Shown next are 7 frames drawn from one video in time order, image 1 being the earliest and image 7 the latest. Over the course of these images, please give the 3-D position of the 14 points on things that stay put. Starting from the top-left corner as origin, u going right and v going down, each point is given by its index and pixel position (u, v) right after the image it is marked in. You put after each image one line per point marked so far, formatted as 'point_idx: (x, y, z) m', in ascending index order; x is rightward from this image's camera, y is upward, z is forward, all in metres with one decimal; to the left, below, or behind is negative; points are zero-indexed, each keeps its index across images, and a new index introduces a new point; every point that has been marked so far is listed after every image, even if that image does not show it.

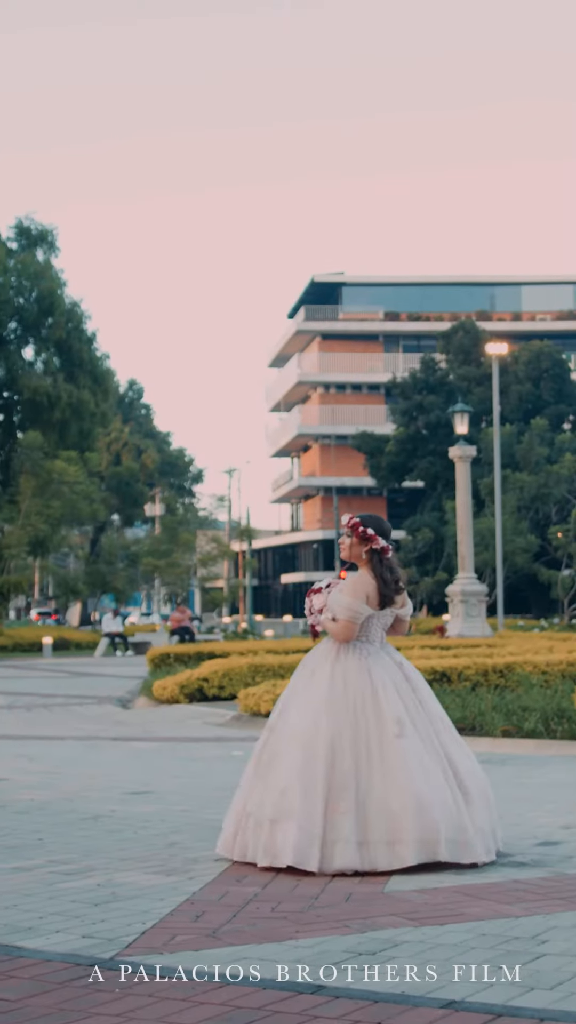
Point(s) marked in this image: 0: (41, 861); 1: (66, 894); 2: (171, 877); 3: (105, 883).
0: (-1.2, -1.8, +6.9) m
1: (-1.0, -1.7, +6.0) m
2: (-0.6, -1.7, +6.5) m
3: (-0.8, -1.7, +6.3) m
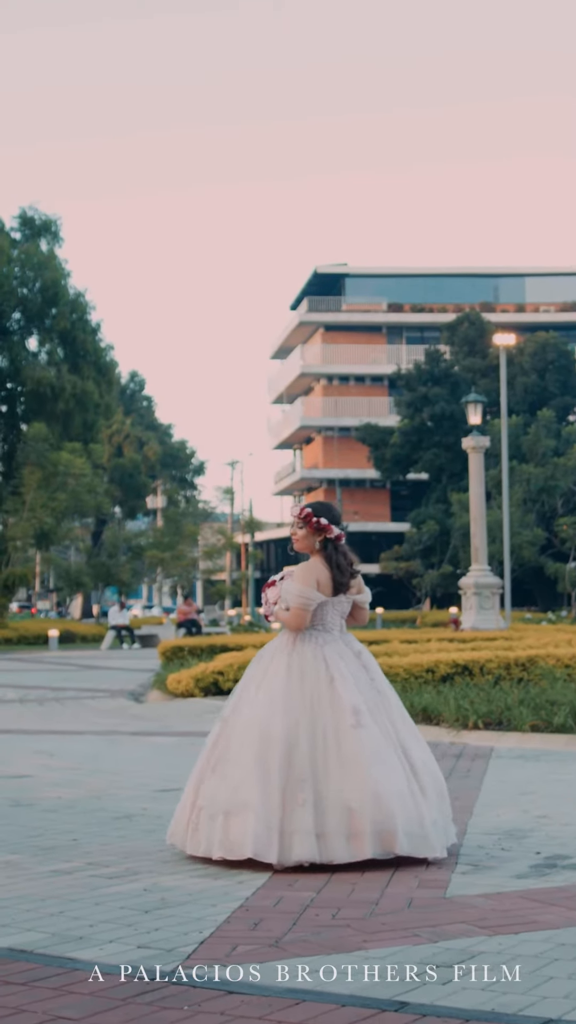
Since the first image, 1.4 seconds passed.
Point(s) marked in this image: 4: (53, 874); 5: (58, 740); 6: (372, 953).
0: (-1.0, -1.7, +6.6) m
1: (-0.7, -1.6, +5.7) m
2: (-0.3, -1.7, +6.2) m
3: (-0.6, -1.7, +6.0) m
4: (-1.1, -1.7, +6.3) m
5: (-2.3, -2.3, +13.7) m
6: (+0.3, -1.6, +4.8) m
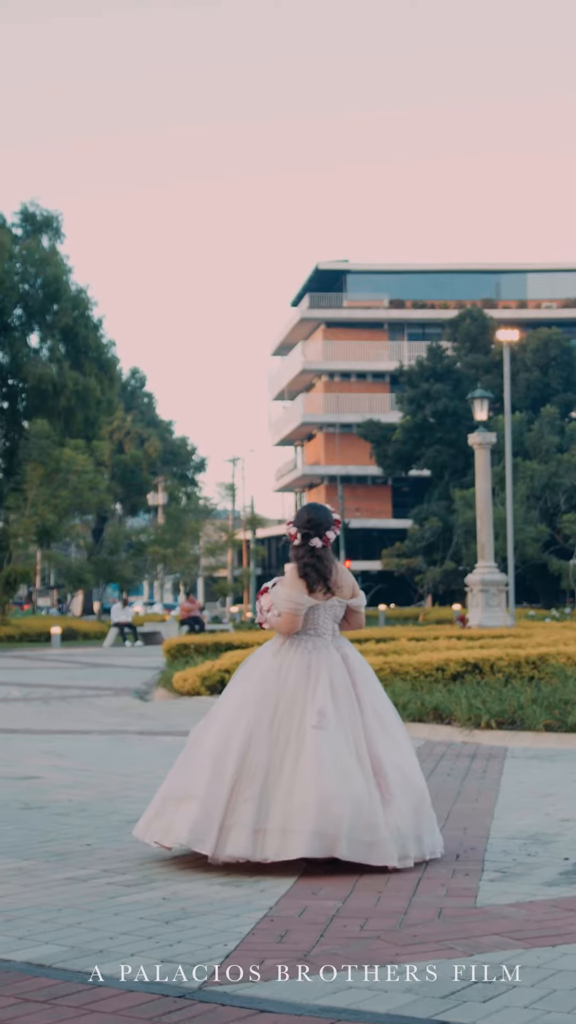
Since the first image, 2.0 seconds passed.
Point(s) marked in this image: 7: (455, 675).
0: (-0.9, -1.7, +6.4) m
1: (-0.6, -1.6, +5.5) m
2: (-0.2, -1.7, +6.0) m
3: (-0.5, -1.7, +5.8) m
4: (-1.0, -1.7, +6.1) m
5: (-2.2, -2.3, +13.5) m
6: (+0.4, -1.6, +4.6) m
7: (+2.1, -2.0, +16.5) m
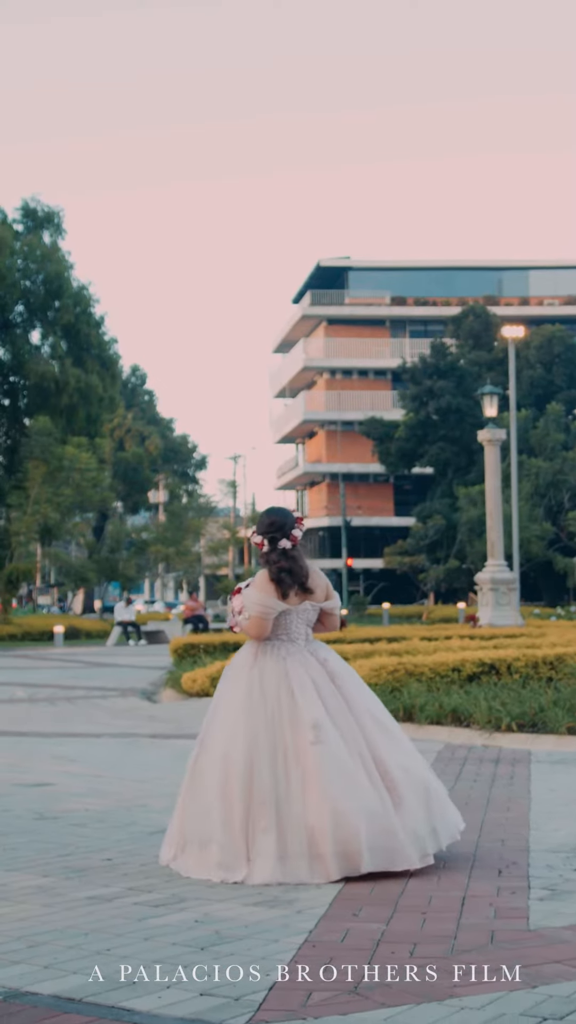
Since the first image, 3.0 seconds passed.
0: (-0.7, -1.7, +6.0) m
1: (-0.5, -1.6, +5.2) m
2: (-0.1, -1.7, +5.7) m
3: (-0.3, -1.6, +5.5) m
4: (-0.8, -1.7, +5.8) m
5: (-2.1, -2.3, +13.1) m
6: (+0.6, -1.5, +4.3) m
7: (+2.2, -2.0, +16.2) m
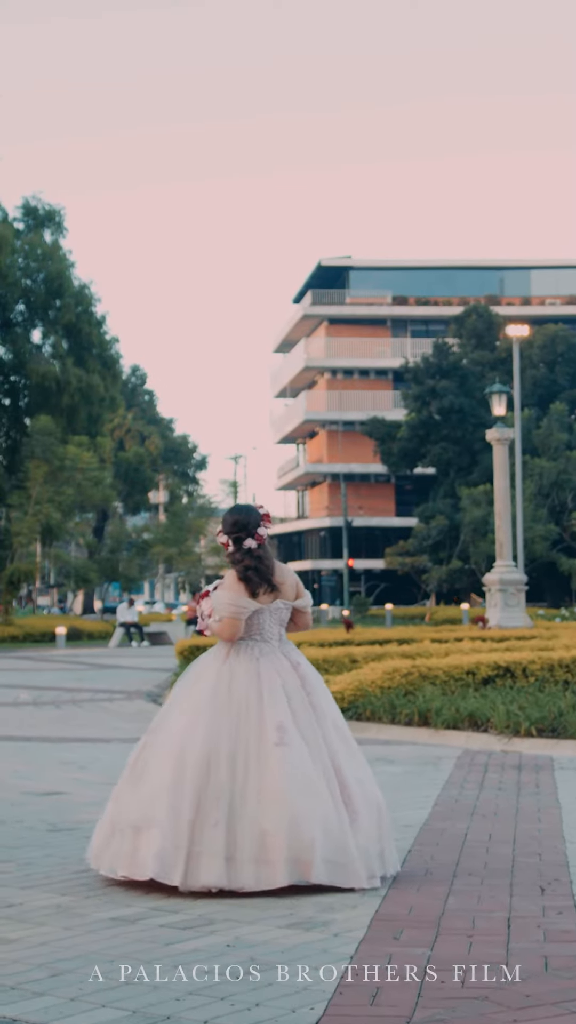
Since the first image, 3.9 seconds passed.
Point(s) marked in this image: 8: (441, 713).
0: (-0.6, -1.7, +5.7) m
1: (-0.3, -1.6, +4.8) m
2: (+0.1, -1.6, +5.3) m
3: (-0.2, -1.6, +5.2) m
4: (-0.7, -1.7, +5.5) m
5: (-1.9, -2.3, +12.8) m
6: (+0.7, -1.5, +3.9) m
7: (+2.3, -2.0, +15.8) m
8: (+1.6, -2.1, +14.2) m
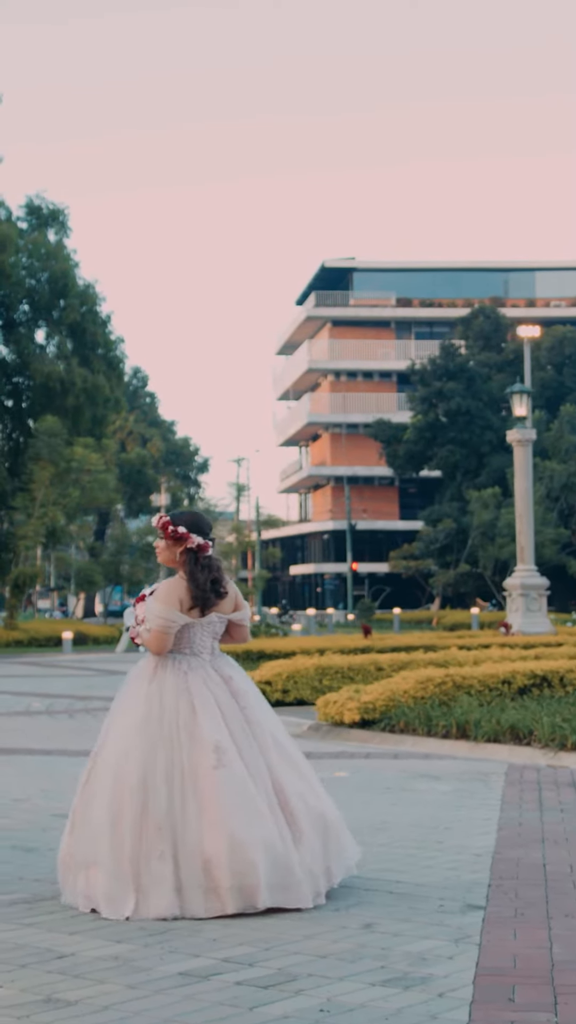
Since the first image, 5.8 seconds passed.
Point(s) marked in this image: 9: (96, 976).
0: (-0.2, -1.7, +5.0) m
1: (0.0, -1.6, +4.2) m
2: (+0.4, -1.6, +4.7) m
3: (+0.2, -1.6, +4.5) m
4: (-0.4, -1.7, +4.8) m
5: (-1.6, -2.3, +12.1) m
6: (+1.0, -1.5, +3.3) m
7: (+2.7, -2.0, +15.2) m
8: (+1.9, -2.1, +13.6) m
9: (-0.7, -1.7, +4.8) m
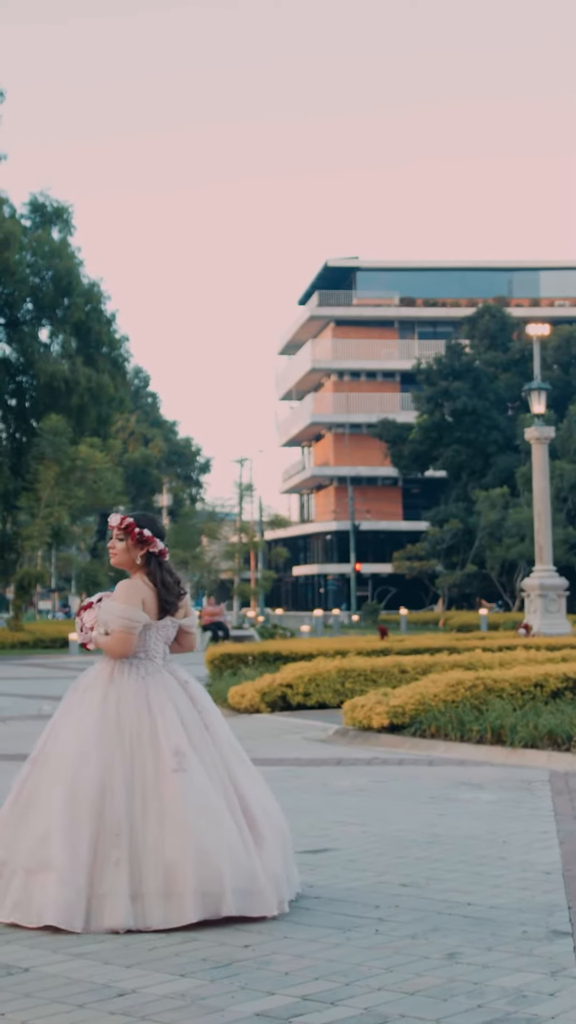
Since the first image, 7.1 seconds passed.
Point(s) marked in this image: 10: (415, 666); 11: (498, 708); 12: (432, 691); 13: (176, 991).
0: (0.0, -1.6, +4.6) m
1: (+0.3, -1.6, +3.7) m
2: (+0.7, -1.6, +4.2) m
3: (+0.4, -1.6, +4.0) m
4: (-0.1, -1.6, +4.3) m
5: (-1.3, -2.2, +11.6) m
6: (+1.3, -1.5, +2.8) m
7: (+2.9, -2.0, +14.7) m
8: (+2.2, -2.1, +13.1) m
9: (-0.4, -1.6, +4.3) m
10: (+1.6, -1.9, +17.1) m
11: (+2.2, -2.0, +13.9) m
12: (+1.5, -1.9, +14.3) m
13: (-0.4, -1.7, +4.7) m
